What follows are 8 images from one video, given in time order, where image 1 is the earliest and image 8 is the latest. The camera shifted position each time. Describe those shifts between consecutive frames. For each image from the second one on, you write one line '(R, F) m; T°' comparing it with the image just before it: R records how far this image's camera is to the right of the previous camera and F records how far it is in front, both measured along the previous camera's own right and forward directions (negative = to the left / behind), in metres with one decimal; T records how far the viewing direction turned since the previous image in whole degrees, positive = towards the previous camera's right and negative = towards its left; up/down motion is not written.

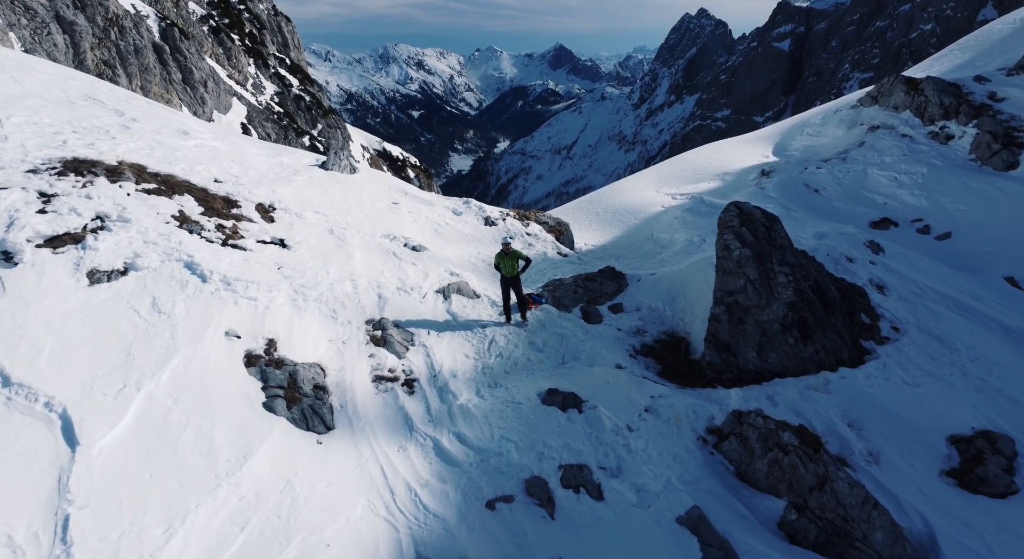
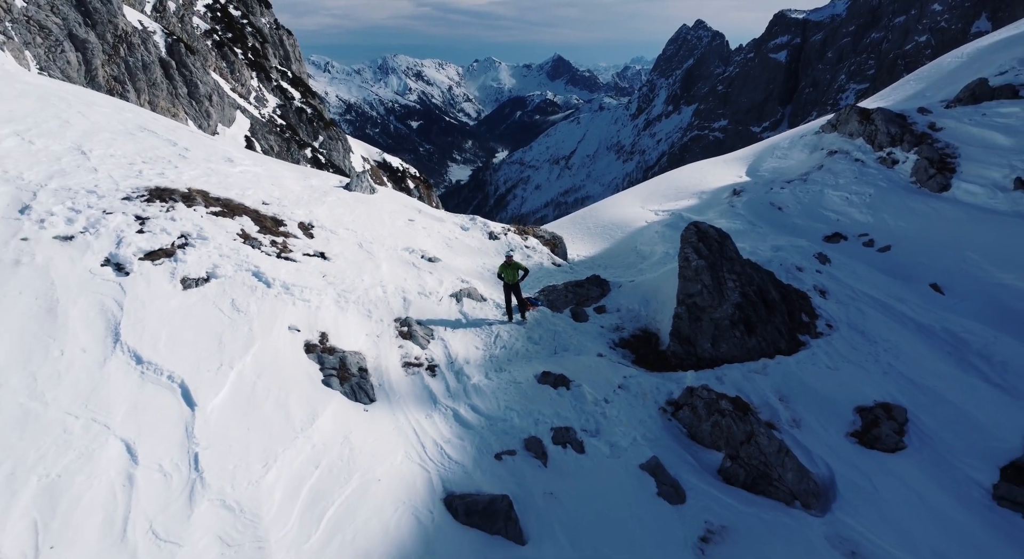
(0.0, -1.5) m; 0°
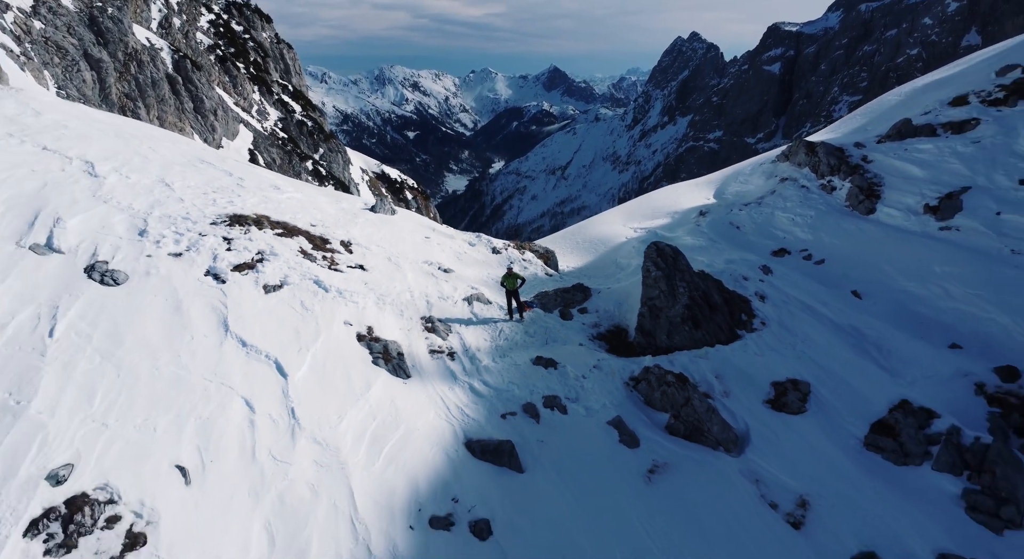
(-0.1, -2.2) m; 0°
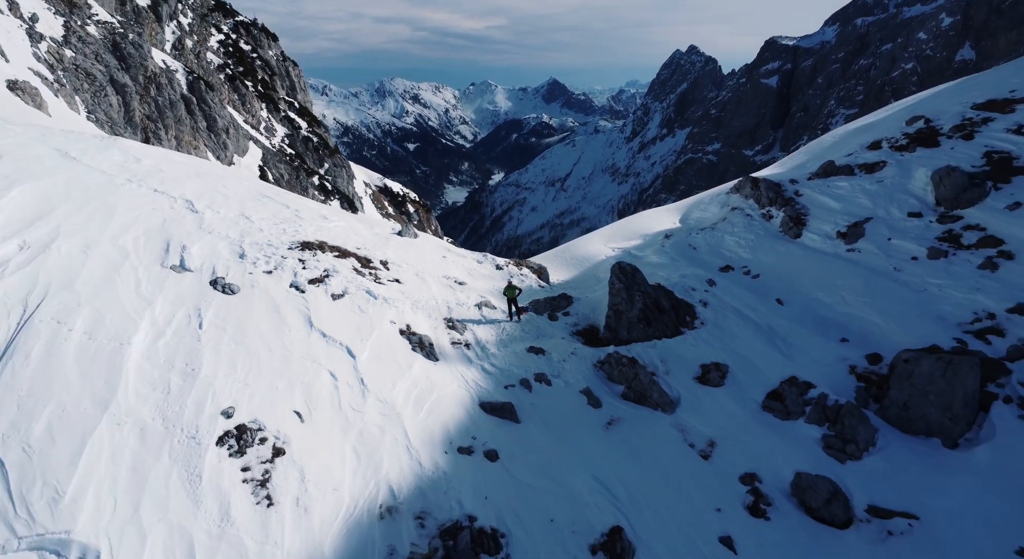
(0.0, -3.4) m; 0°
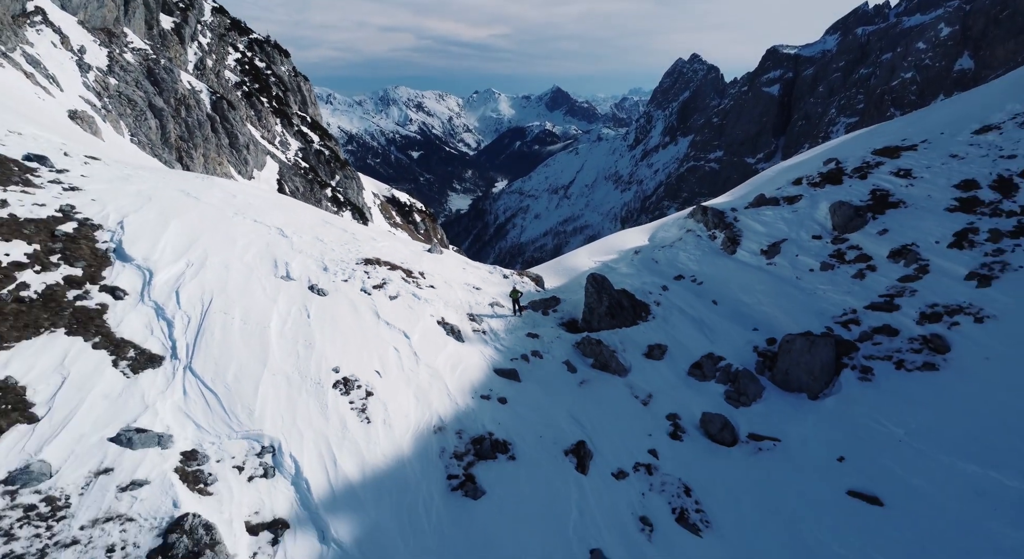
(0.0, -5.3) m; 0°
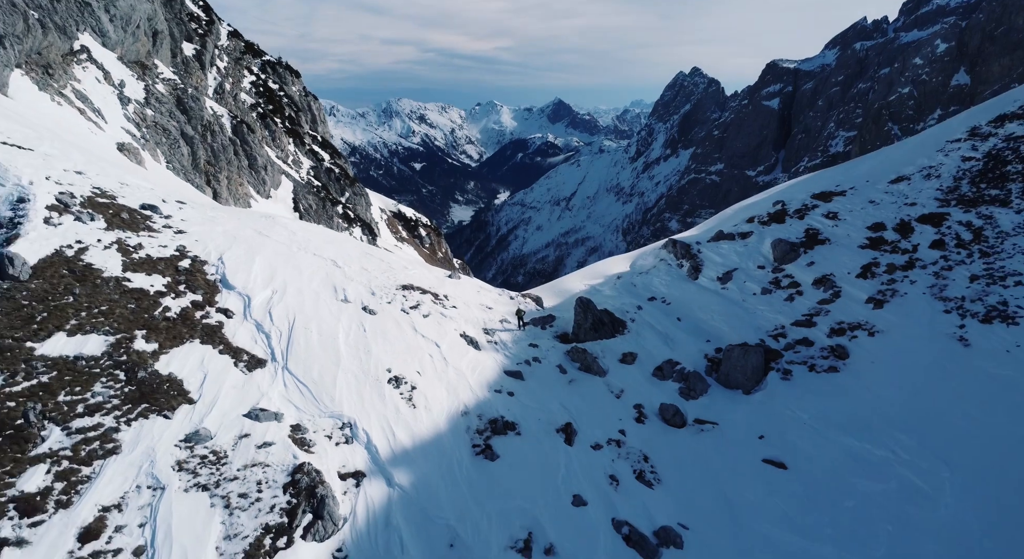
(-0.2, -5.2) m; 0°
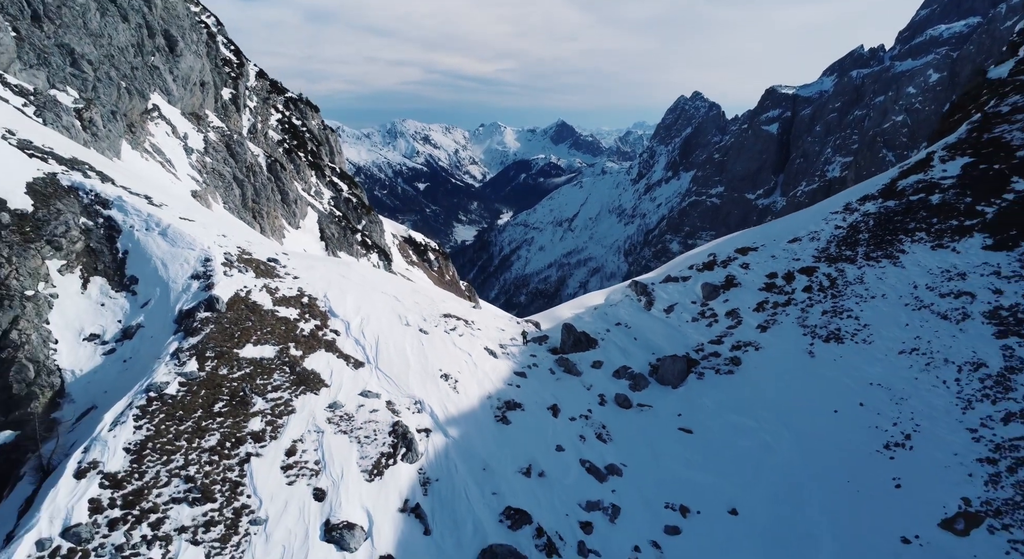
(-0.3, -11.0) m; 0°
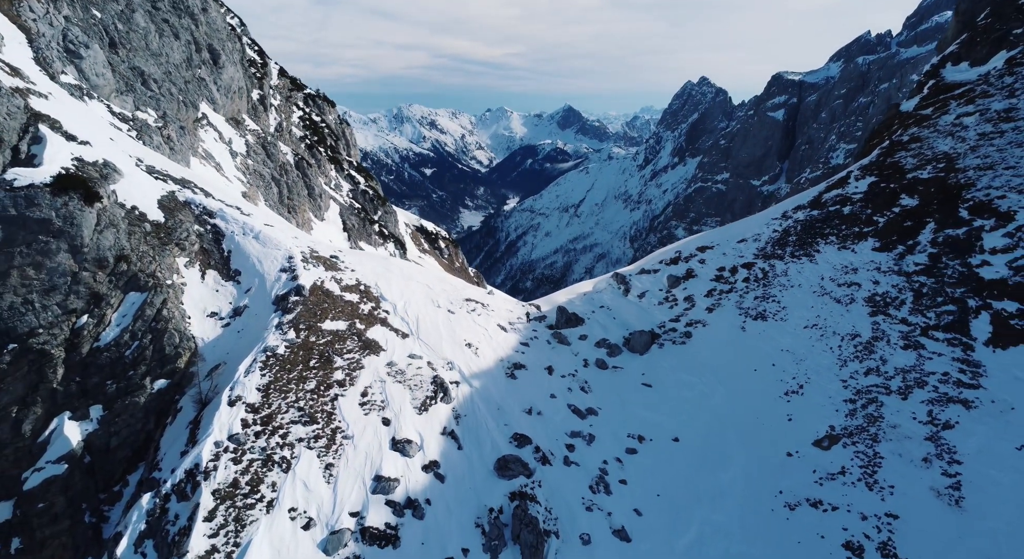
(0.0, -10.1) m; -1°
